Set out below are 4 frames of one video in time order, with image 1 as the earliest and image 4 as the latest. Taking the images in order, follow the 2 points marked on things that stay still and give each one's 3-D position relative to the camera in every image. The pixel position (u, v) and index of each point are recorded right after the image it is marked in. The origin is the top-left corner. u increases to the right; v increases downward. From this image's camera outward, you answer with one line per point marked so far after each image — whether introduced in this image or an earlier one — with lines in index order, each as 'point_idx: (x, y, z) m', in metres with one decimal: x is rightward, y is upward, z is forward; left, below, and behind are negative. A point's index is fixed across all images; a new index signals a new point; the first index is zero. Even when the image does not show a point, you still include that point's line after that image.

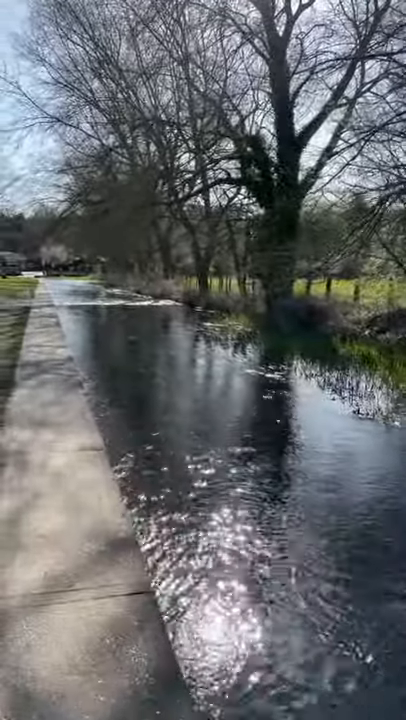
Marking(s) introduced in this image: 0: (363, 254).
0: (+4.2, +2.8, +15.5) m
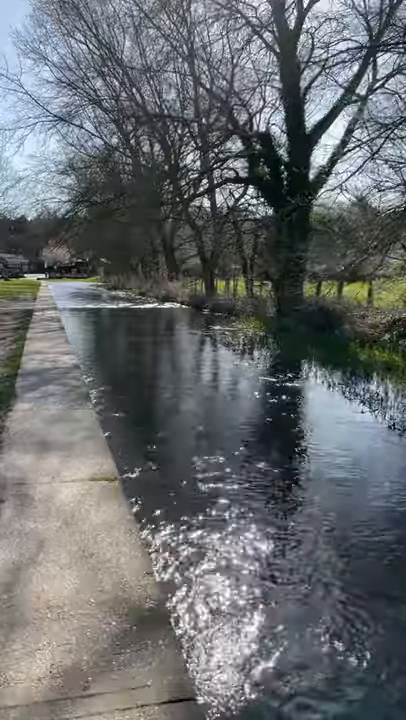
0: (+4.4, +2.7, +14.8) m
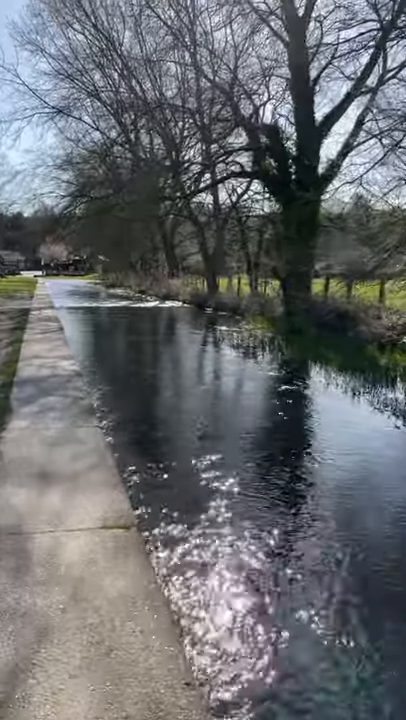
0: (+4.6, +2.6, +14.1) m
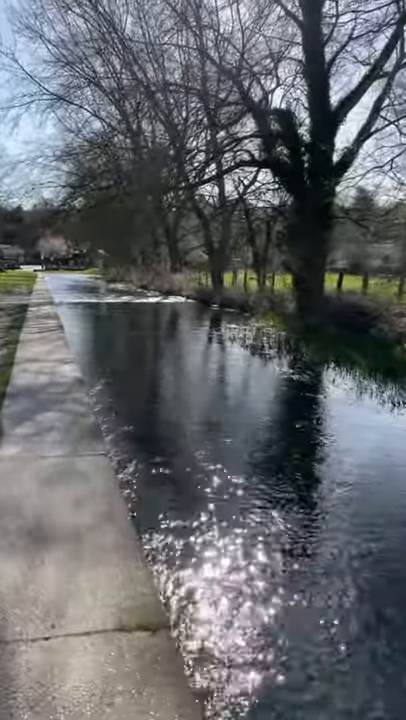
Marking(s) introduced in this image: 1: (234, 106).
0: (+4.8, +2.6, +13.0) m
1: (+1.0, +8.2, +19.0) m
